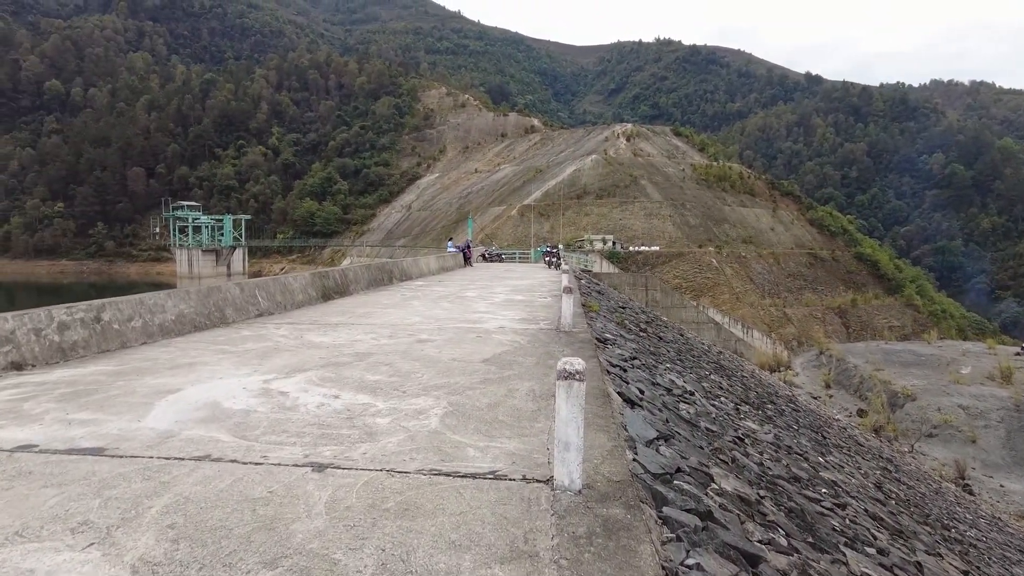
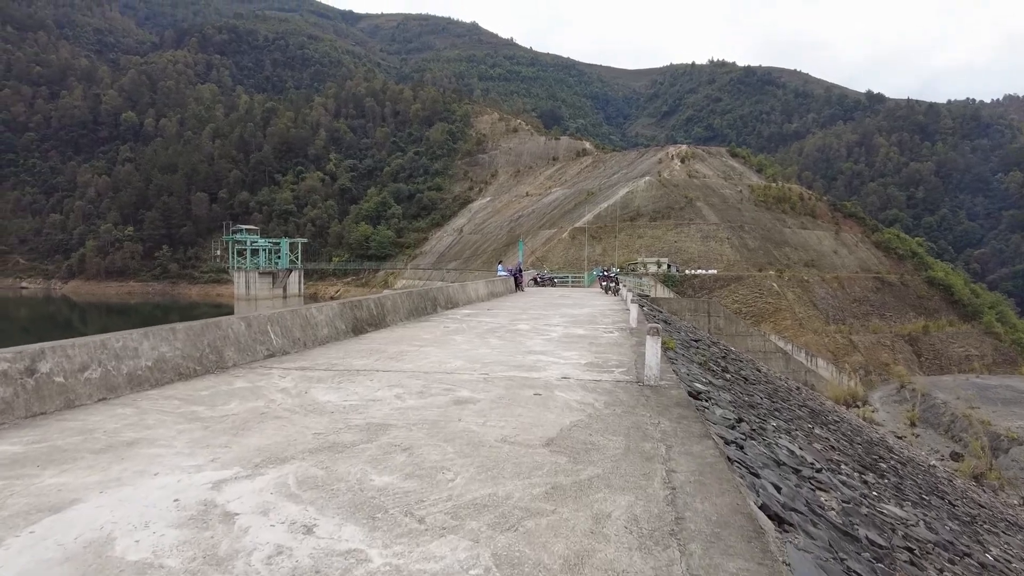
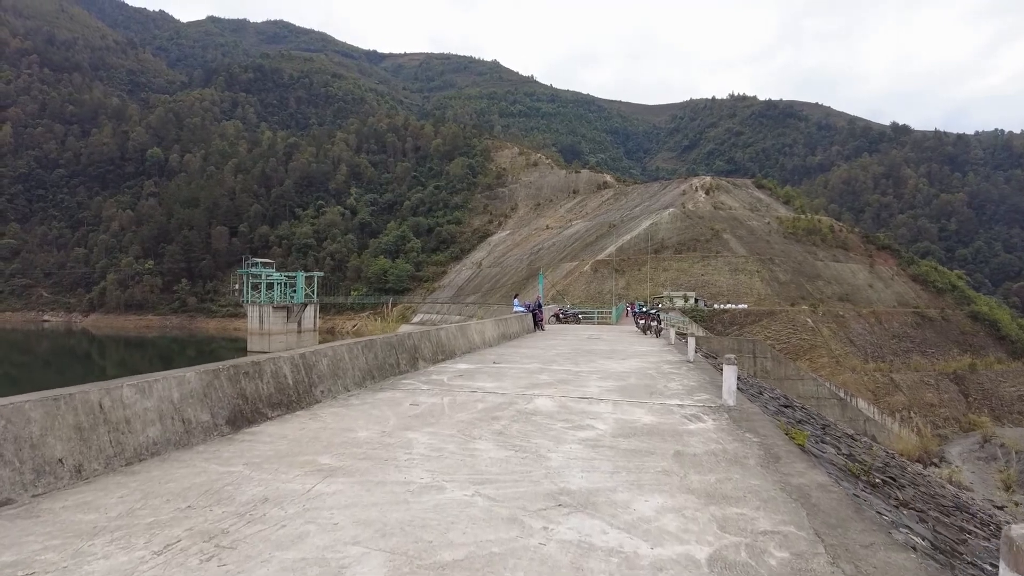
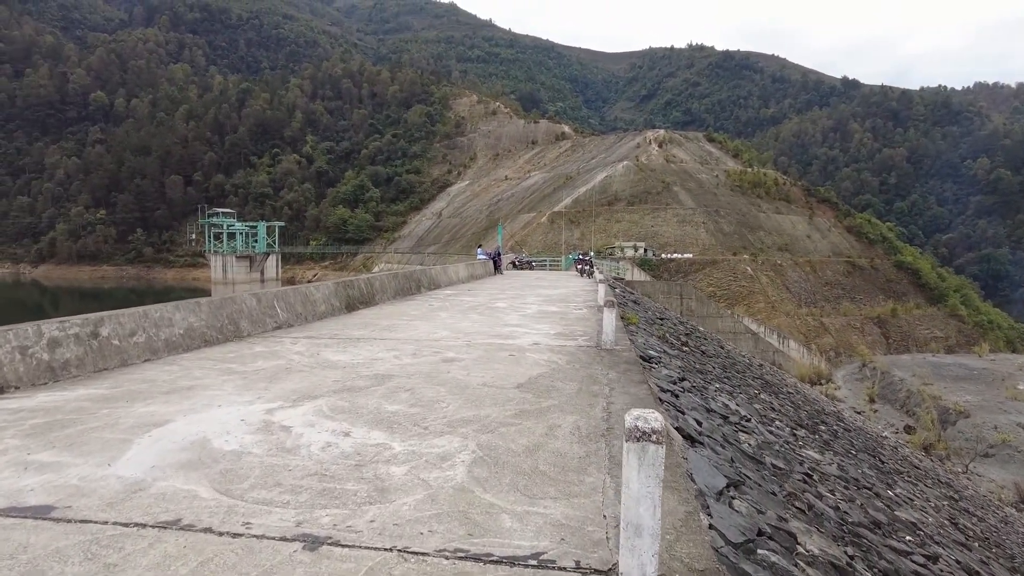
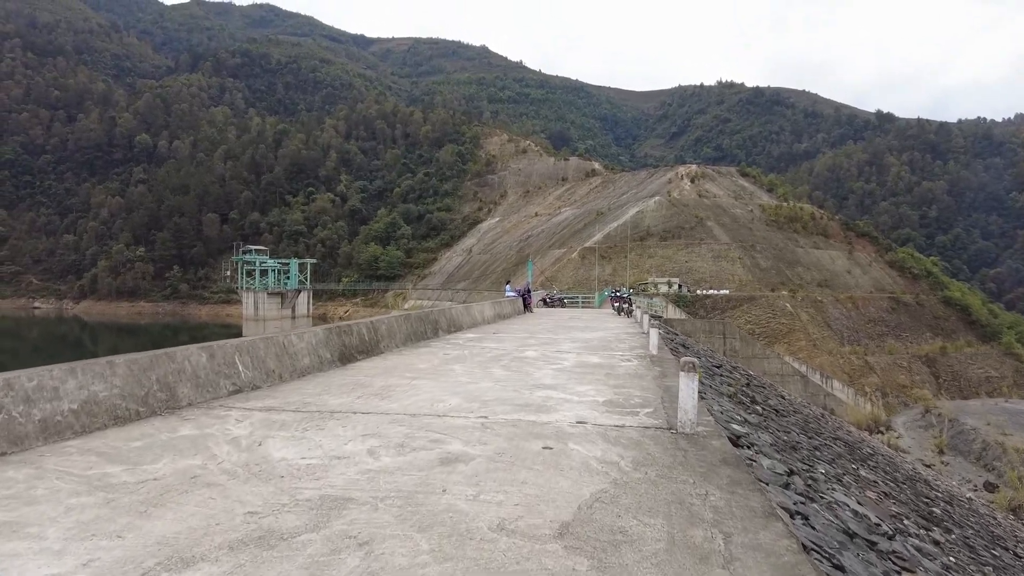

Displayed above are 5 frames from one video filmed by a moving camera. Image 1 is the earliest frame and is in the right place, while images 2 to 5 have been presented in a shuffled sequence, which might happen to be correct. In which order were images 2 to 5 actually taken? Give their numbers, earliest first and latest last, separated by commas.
4, 2, 5, 3
